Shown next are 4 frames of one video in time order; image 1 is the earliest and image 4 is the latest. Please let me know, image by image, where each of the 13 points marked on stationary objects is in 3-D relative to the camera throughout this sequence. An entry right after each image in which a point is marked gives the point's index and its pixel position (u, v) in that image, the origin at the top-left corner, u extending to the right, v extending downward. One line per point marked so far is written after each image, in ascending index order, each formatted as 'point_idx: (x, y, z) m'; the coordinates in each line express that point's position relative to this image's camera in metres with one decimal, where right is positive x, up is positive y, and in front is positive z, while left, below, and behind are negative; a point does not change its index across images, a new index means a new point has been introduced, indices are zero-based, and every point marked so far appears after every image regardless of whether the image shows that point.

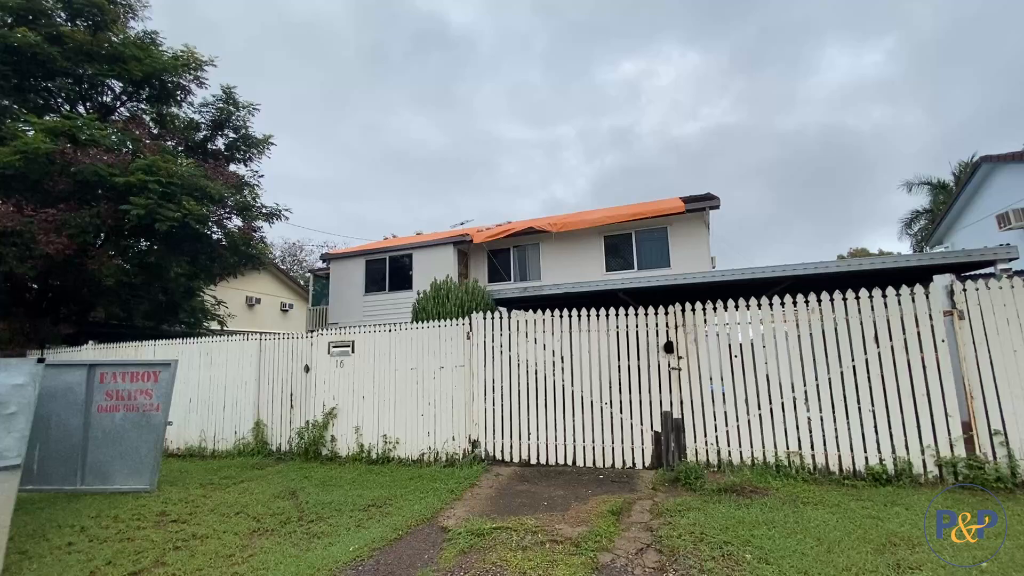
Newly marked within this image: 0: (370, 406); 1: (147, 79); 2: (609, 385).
0: (-2.1, -1.7, +7.5) m
1: (-10.8, +6.2, +15.1) m
2: (+1.2, -1.2, +6.4) m
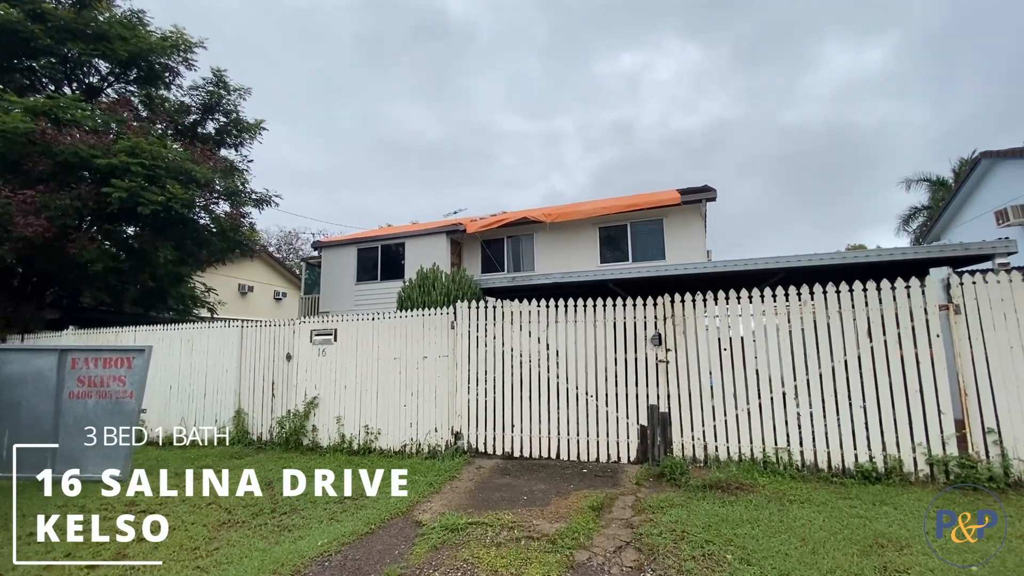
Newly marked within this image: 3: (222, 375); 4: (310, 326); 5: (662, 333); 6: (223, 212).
0: (-2.3, -1.5, +7.4) m
1: (-10.9, +6.6, +14.8) m
2: (+1.0, -1.1, +6.2) m
3: (-4.8, -1.4, +8.5) m
4: (-3.1, -0.6, +7.8) m
5: (+1.8, -0.5, +6.0) m
6: (-7.8, +2.0, +13.6) m
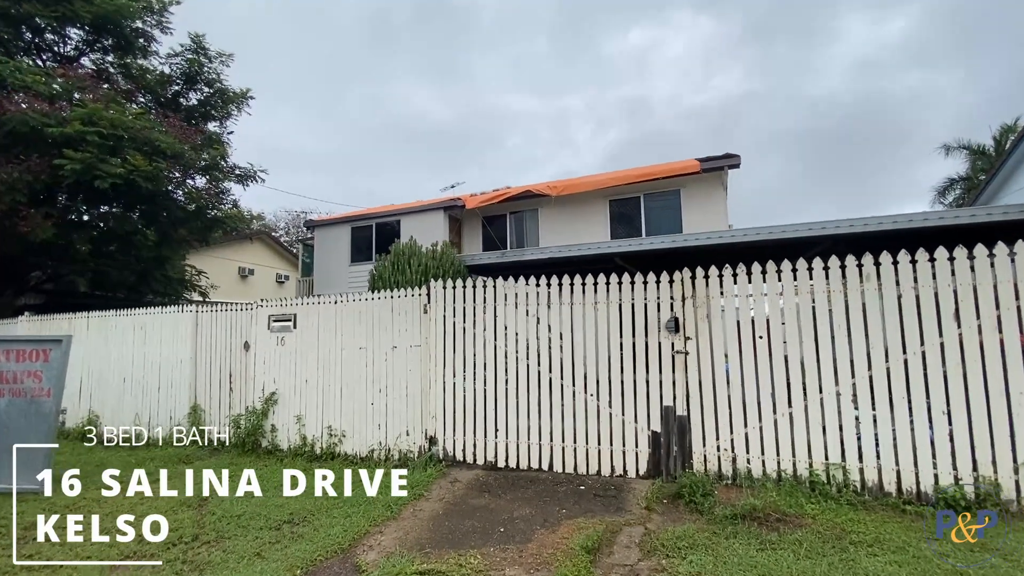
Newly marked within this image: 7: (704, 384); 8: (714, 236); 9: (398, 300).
0: (-2.4, -1.3, +6.3) m
1: (-10.9, +7.0, +13.7) m
2: (+0.8, -0.8, +5.1) m
3: (-4.9, -1.1, +7.5) m
4: (-3.2, -0.3, +6.7) m
5: (+1.6, -0.3, +4.8) m
6: (-7.8, +2.5, +12.5) m
7: (+1.7, -0.9, +4.7) m
8: (+2.8, +0.7, +7.1) m
9: (-1.3, -0.1, +5.9) m
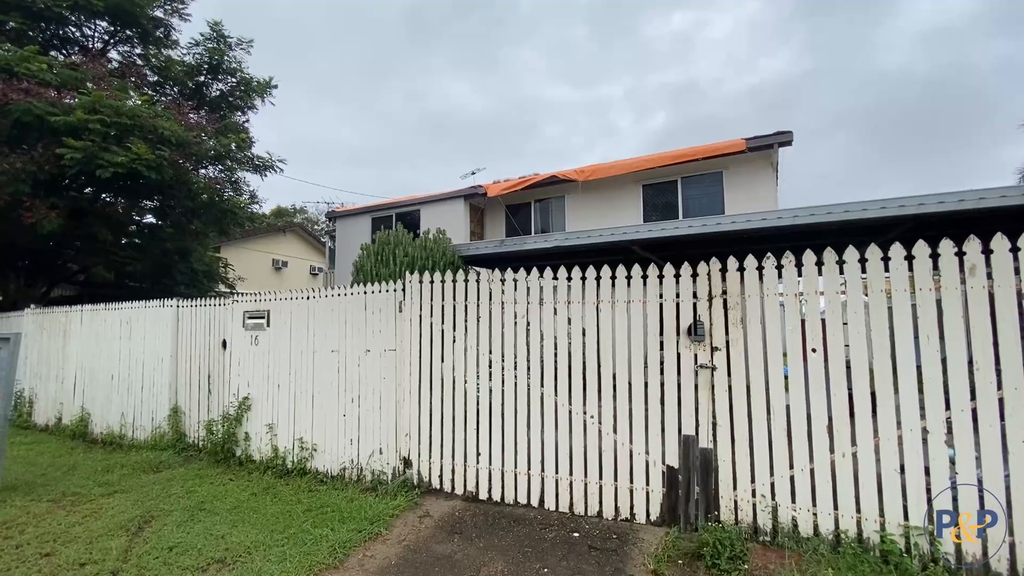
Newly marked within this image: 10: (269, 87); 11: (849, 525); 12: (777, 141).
0: (-2.5, -1.2, +5.6) m
1: (-10.2, +7.3, +13.6) m
2: (+0.7, -0.8, +4.1) m
3: (-4.8, -1.0, +7.0) m
4: (-3.2, -0.2, +6.1) m
5: (+1.4, -0.2, +3.7) m
6: (-7.2, +2.7, +12.2) m
7: (+1.6, -0.8, +3.6) m
8: (+2.8, +0.8, +5.9) m
9: (-1.4, -0.1, +5.1) m
10: (-7.7, +6.3, +16.2) m
11: (+2.1, -1.5, +3.2) m
12: (+5.5, +3.1, +10.7) m
